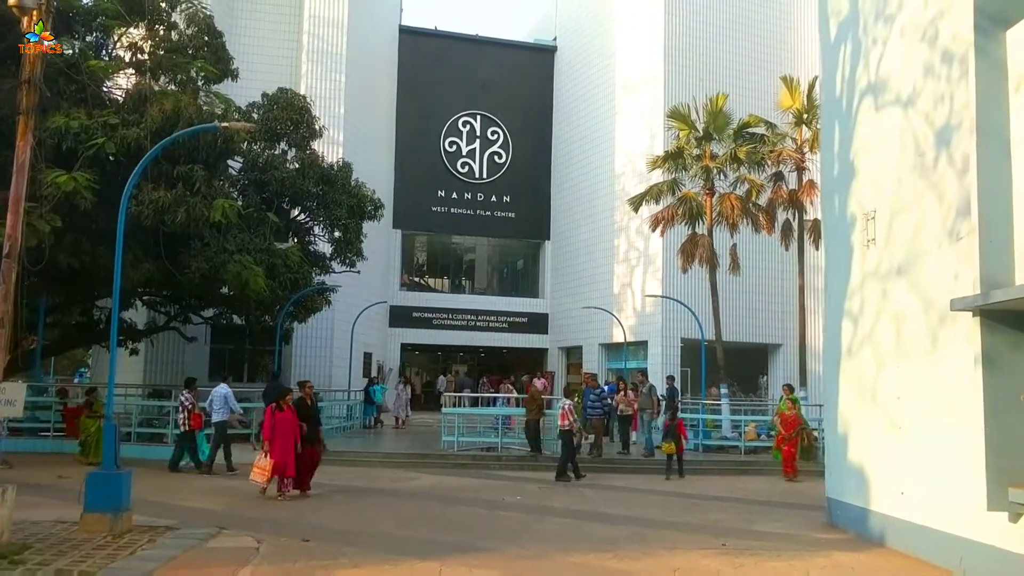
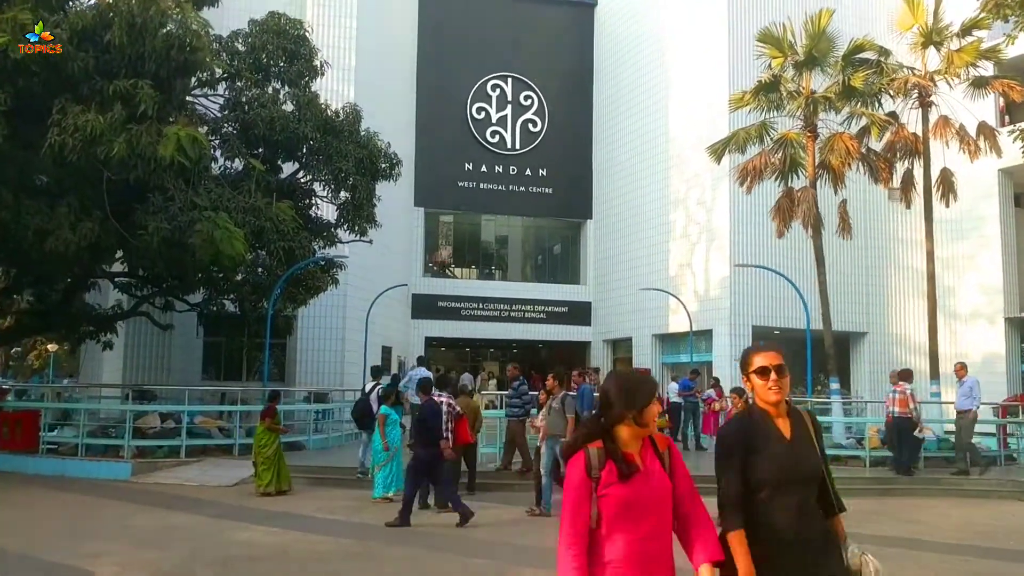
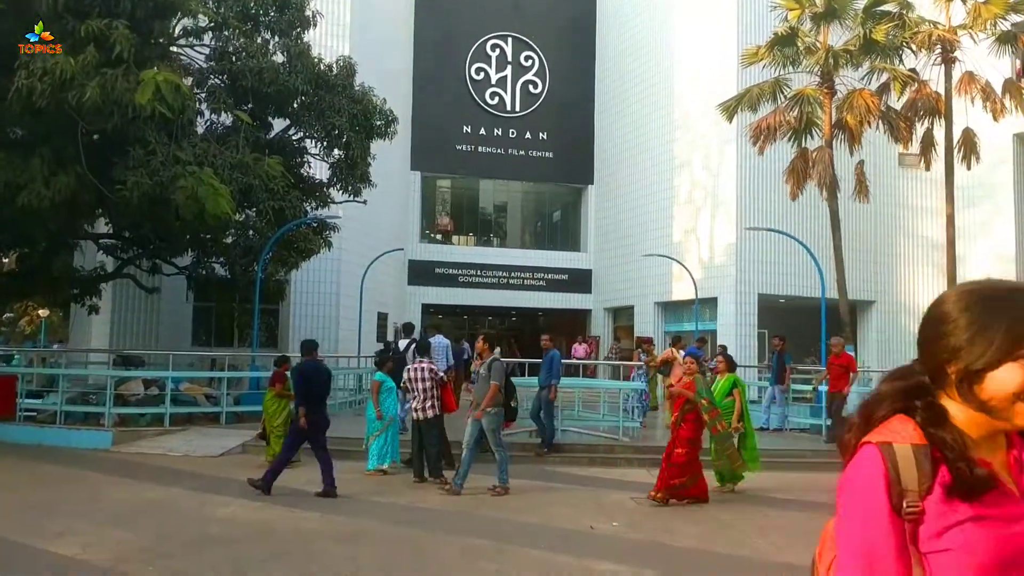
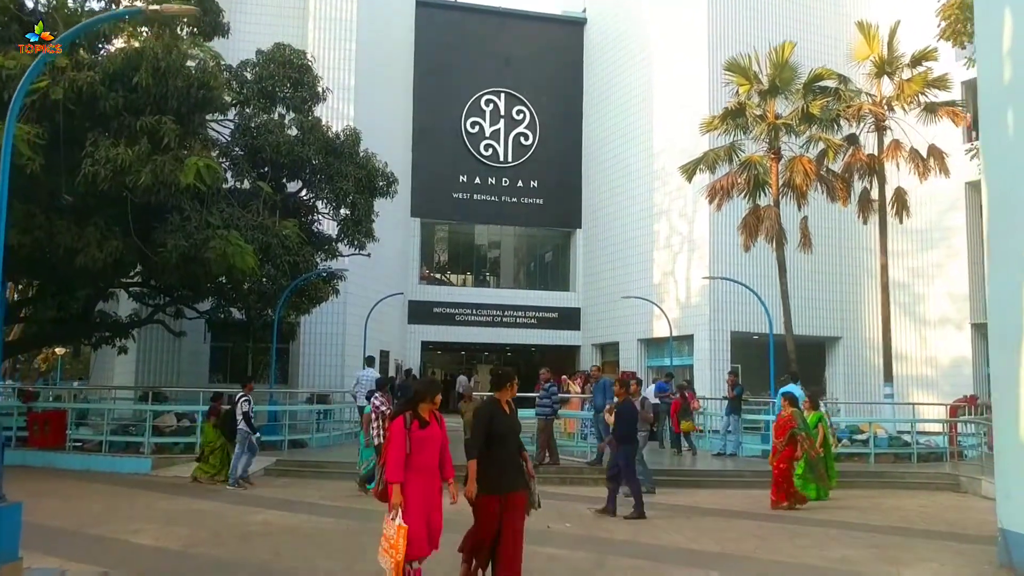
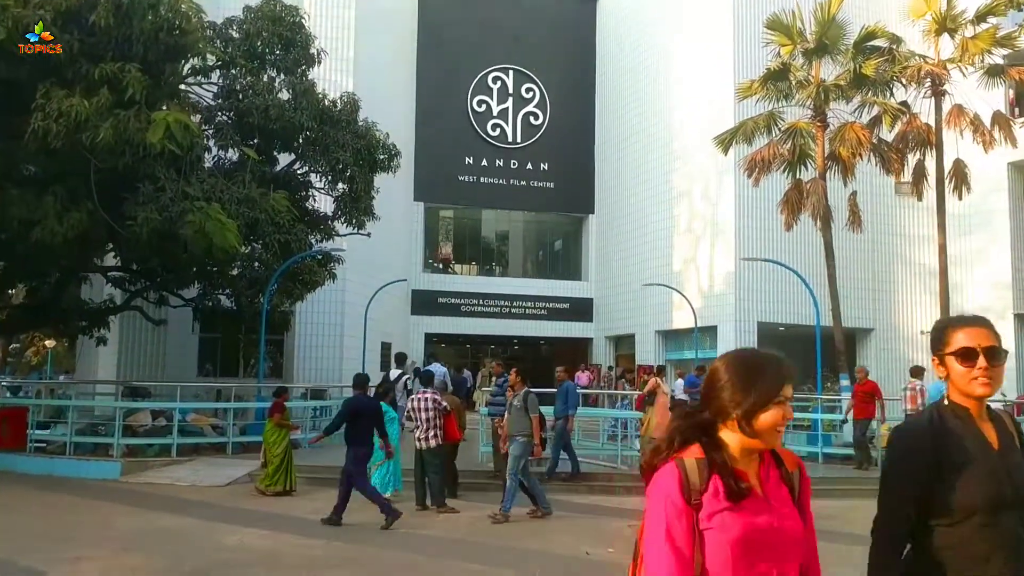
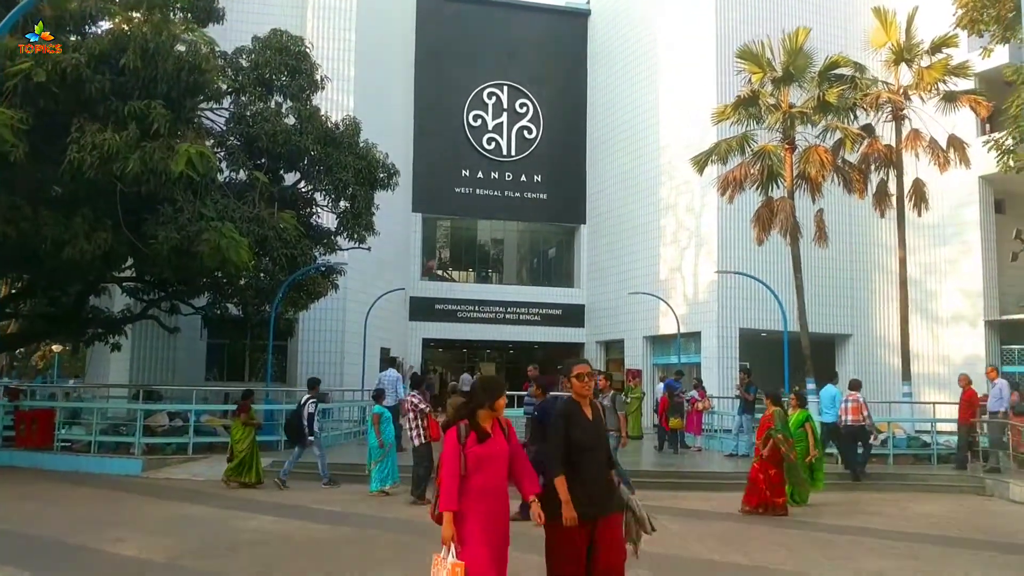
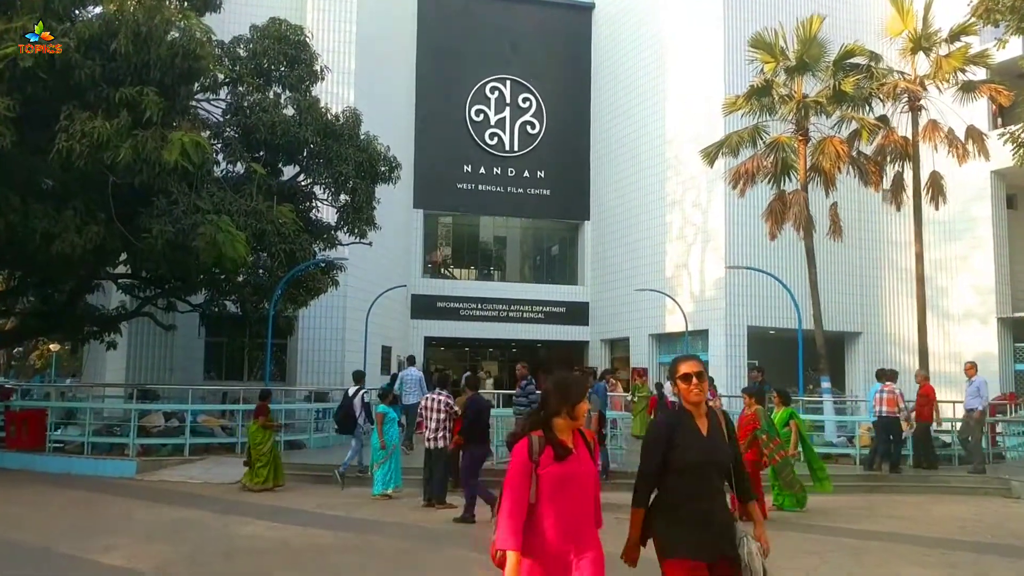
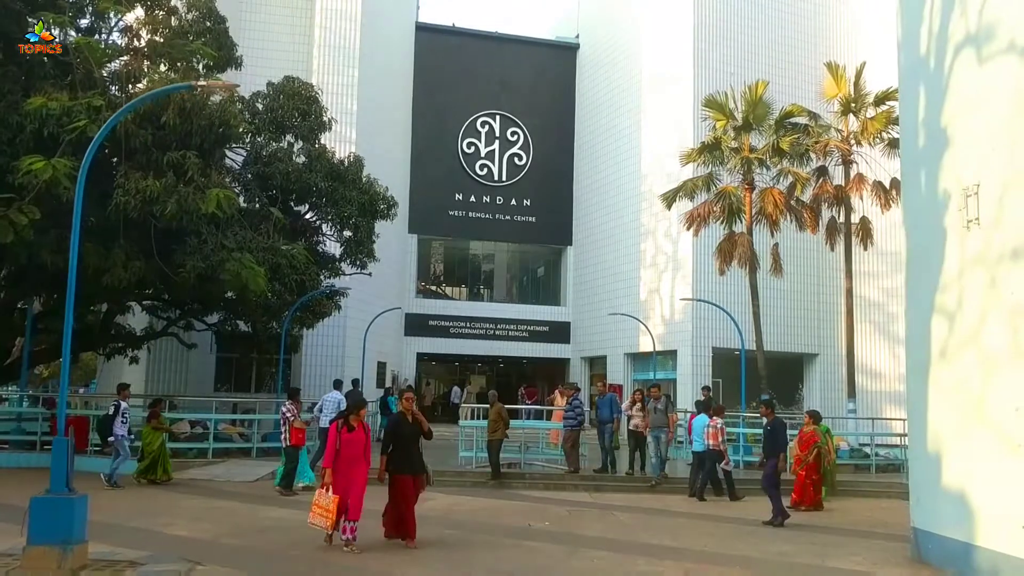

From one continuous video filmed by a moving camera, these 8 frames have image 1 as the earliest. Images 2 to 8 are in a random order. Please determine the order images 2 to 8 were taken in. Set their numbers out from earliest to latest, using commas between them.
8, 4, 6, 7, 2, 5, 3
